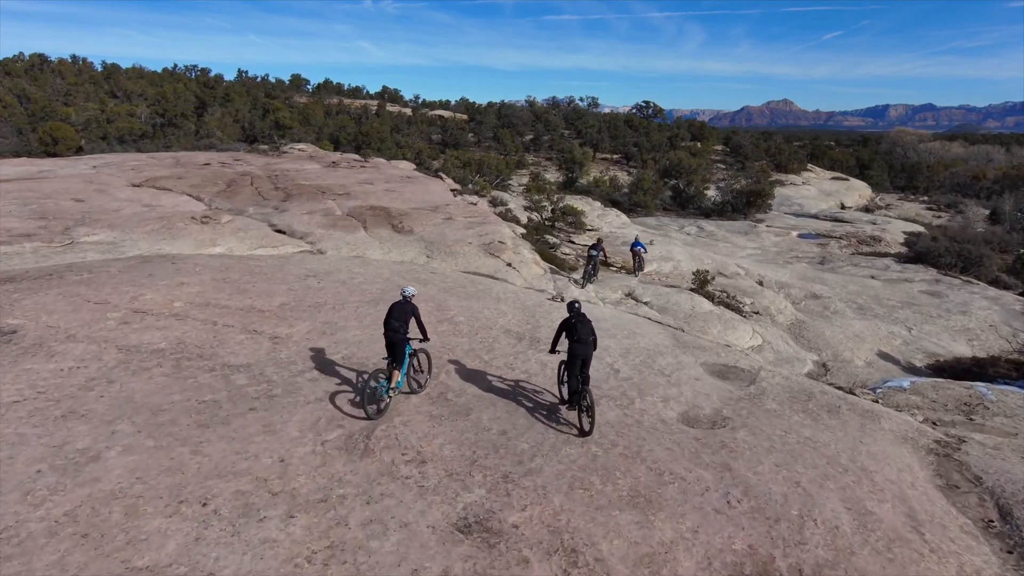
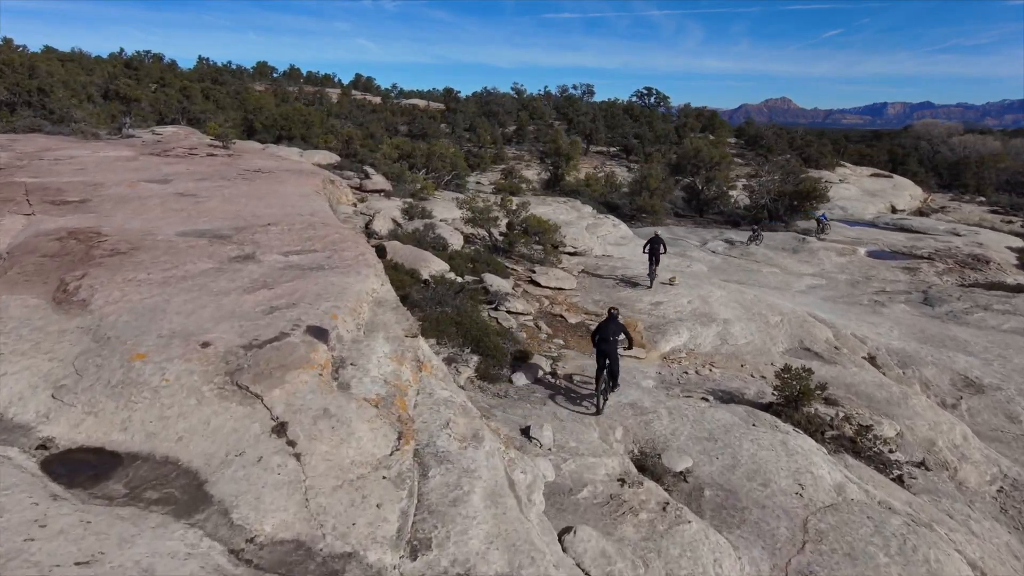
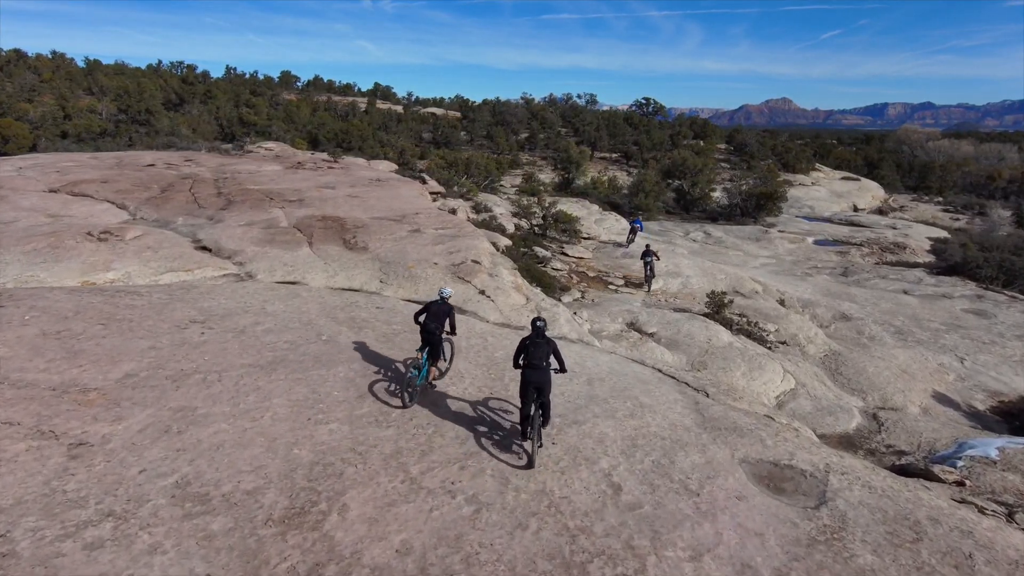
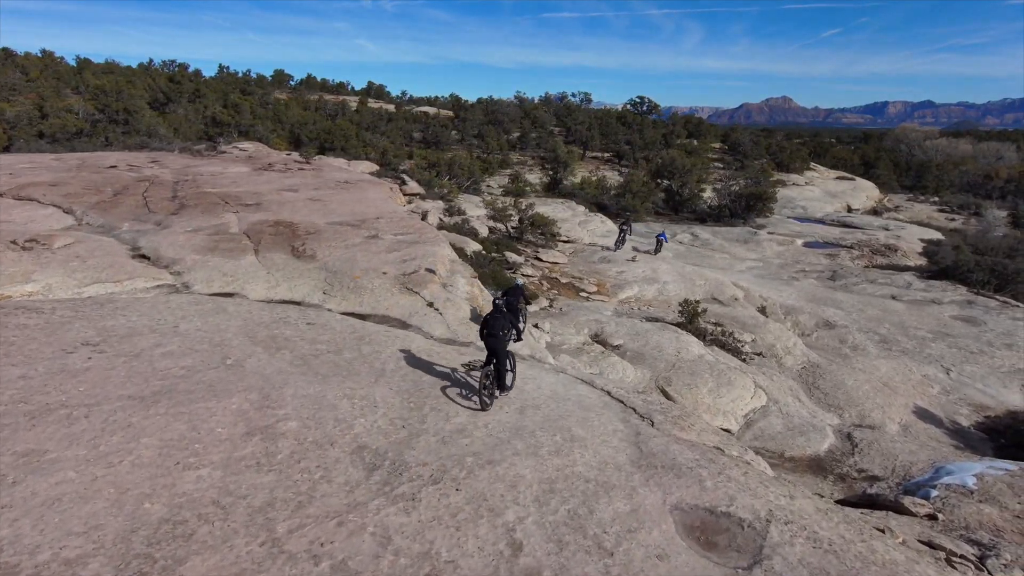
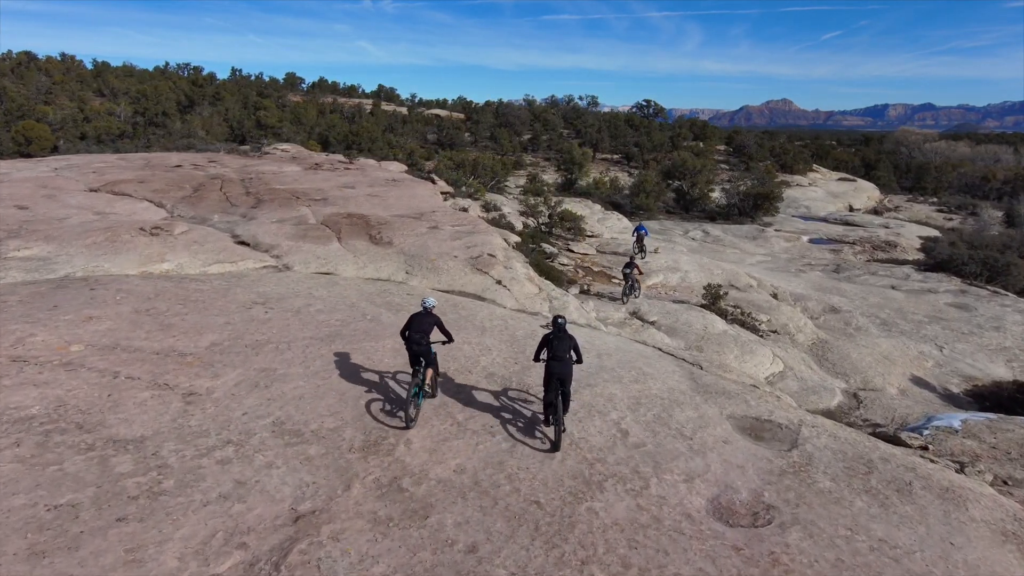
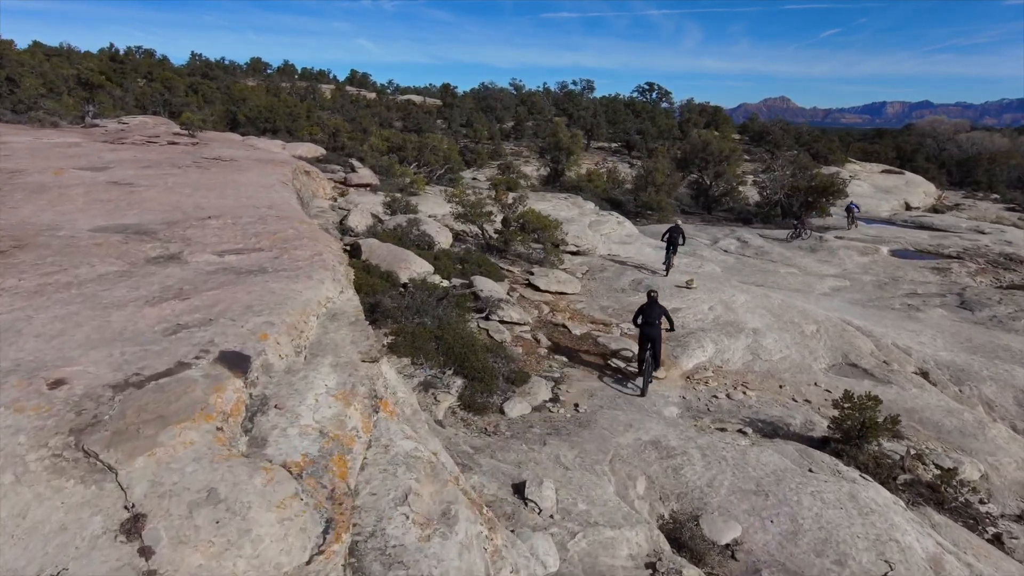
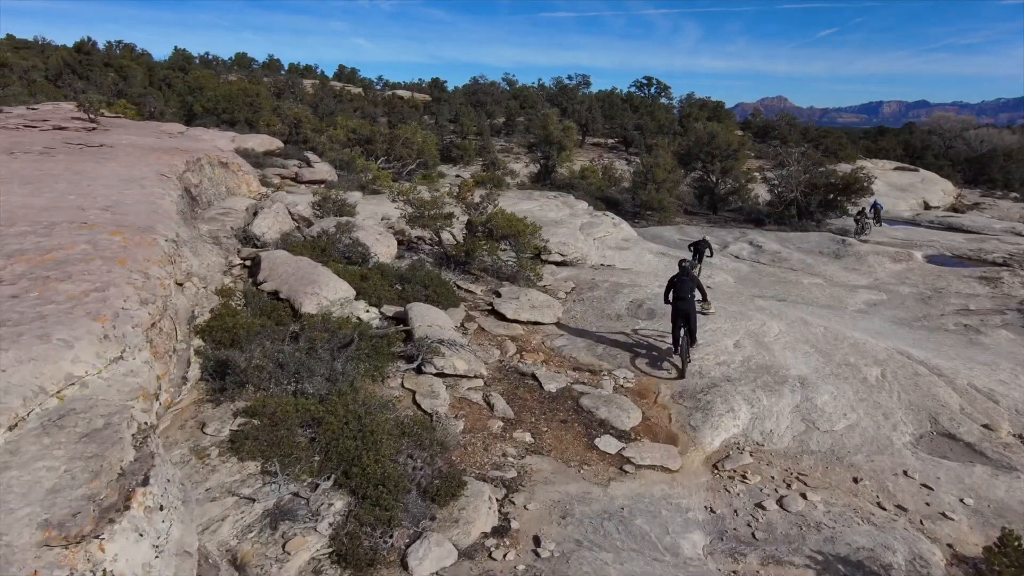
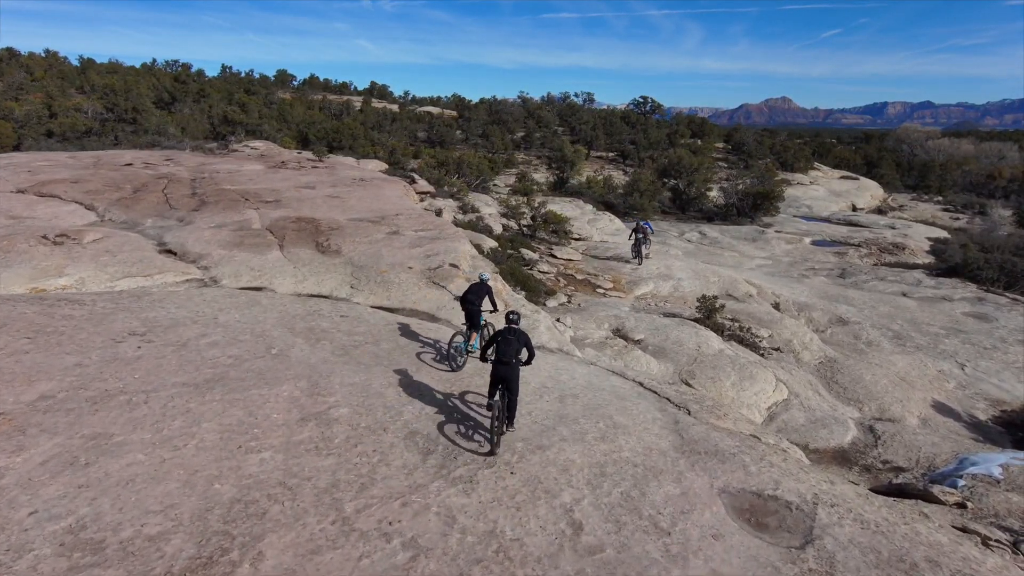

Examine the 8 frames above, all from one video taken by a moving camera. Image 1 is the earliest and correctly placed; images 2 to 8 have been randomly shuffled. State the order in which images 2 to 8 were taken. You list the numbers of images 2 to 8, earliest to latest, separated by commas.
5, 3, 8, 4, 2, 6, 7
